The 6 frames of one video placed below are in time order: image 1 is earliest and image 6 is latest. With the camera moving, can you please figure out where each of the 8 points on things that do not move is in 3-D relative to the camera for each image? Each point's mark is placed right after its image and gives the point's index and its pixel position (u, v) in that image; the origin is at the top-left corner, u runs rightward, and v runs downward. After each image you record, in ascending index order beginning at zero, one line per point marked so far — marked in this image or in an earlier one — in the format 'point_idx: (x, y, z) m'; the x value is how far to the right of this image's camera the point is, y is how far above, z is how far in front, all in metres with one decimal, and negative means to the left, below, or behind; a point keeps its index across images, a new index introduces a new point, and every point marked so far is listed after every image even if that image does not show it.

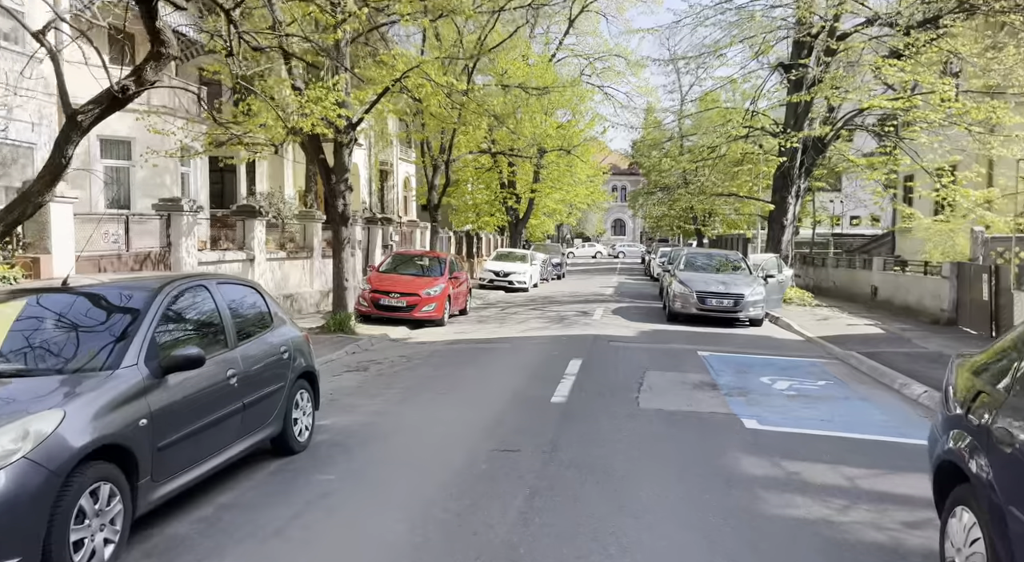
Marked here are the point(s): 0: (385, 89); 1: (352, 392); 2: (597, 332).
0: (-2.2, +3.5, +15.3) m
1: (-1.7, -1.2, +9.3) m
2: (+1.5, -0.9, +14.7) m
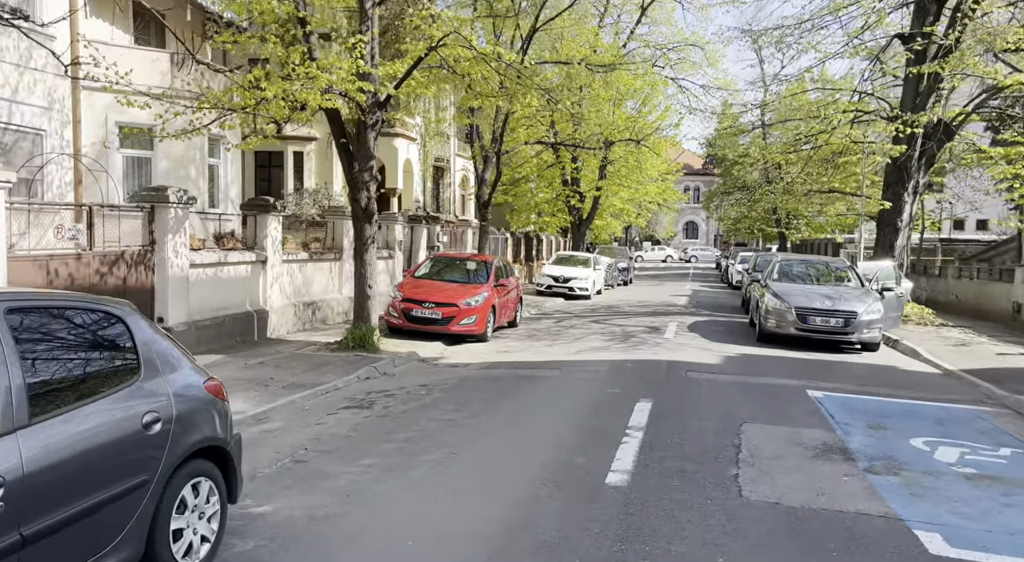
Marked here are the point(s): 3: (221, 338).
0: (-1.4, +3.3, +12.8) m
1: (-1.4, -1.3, +6.7) m
2: (+2.2, -1.1, +11.9) m
3: (-4.1, -0.8, +12.0) m
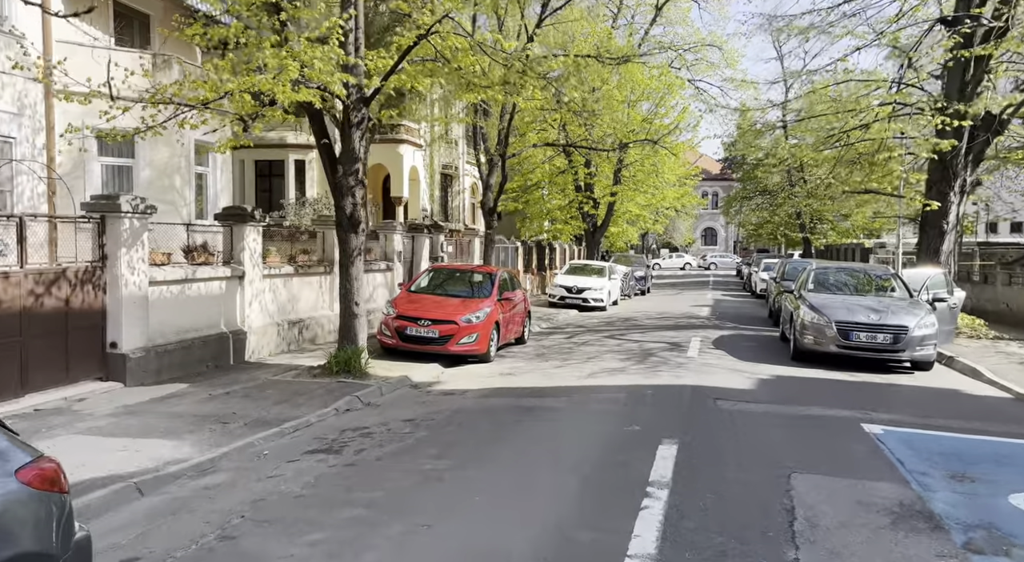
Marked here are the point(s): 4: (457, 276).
0: (-1.4, +3.1, +11.5) m
1: (-1.4, -1.4, +5.3) m
2: (+2.3, -1.2, +10.5) m
3: (-4.1, -1.1, +10.7) m
4: (-1.0, +0.1, +15.0) m
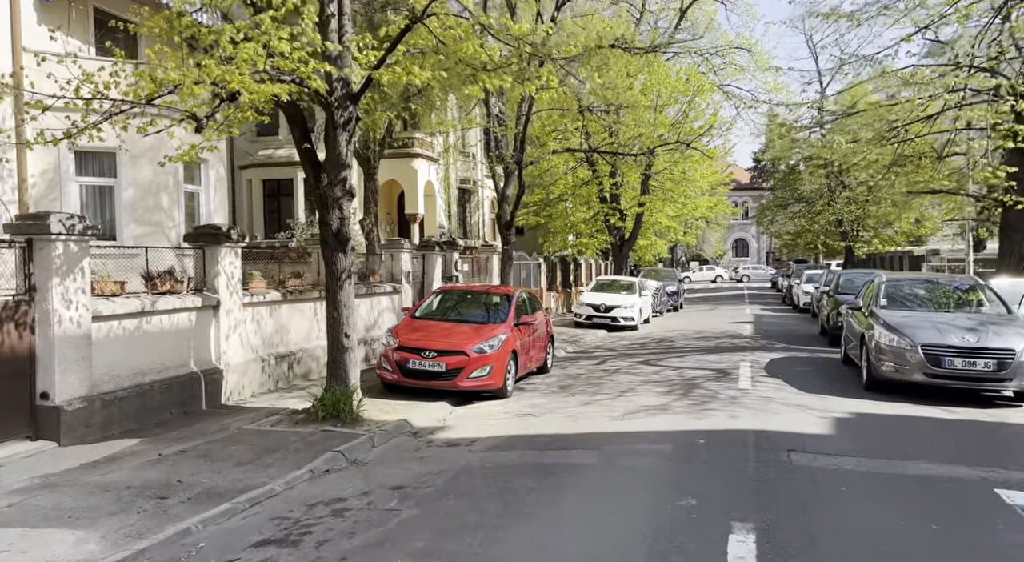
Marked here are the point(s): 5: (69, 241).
0: (-1.2, +2.8, +9.8) m
1: (-1.4, -1.6, +3.6) m
2: (+2.4, -1.4, +8.6) m
3: (-3.9, -1.4, +9.0) m
4: (-0.7, -0.3, +13.2) m
5: (-4.2, +0.4, +8.1) m
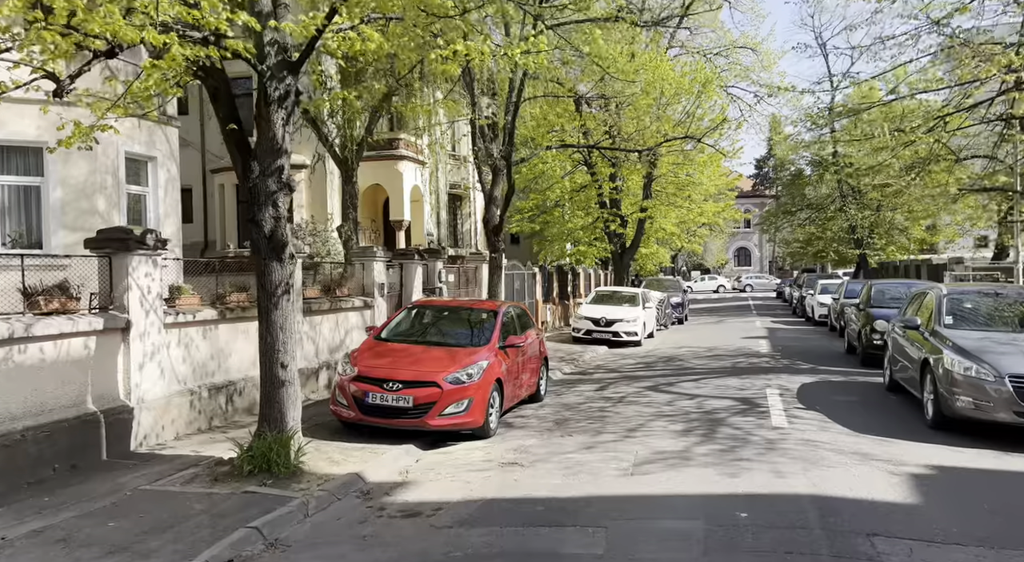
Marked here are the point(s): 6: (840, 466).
0: (-1.4, +2.7, +7.8) m
1: (-1.6, -1.7, +1.5) m
2: (+2.3, -1.5, +6.5) m
3: (-4.0, -1.6, +6.9) m
4: (-0.8, -0.5, +11.1) m
5: (-4.4, +0.2, +6.1) m
6: (+2.8, -1.5, +7.3) m
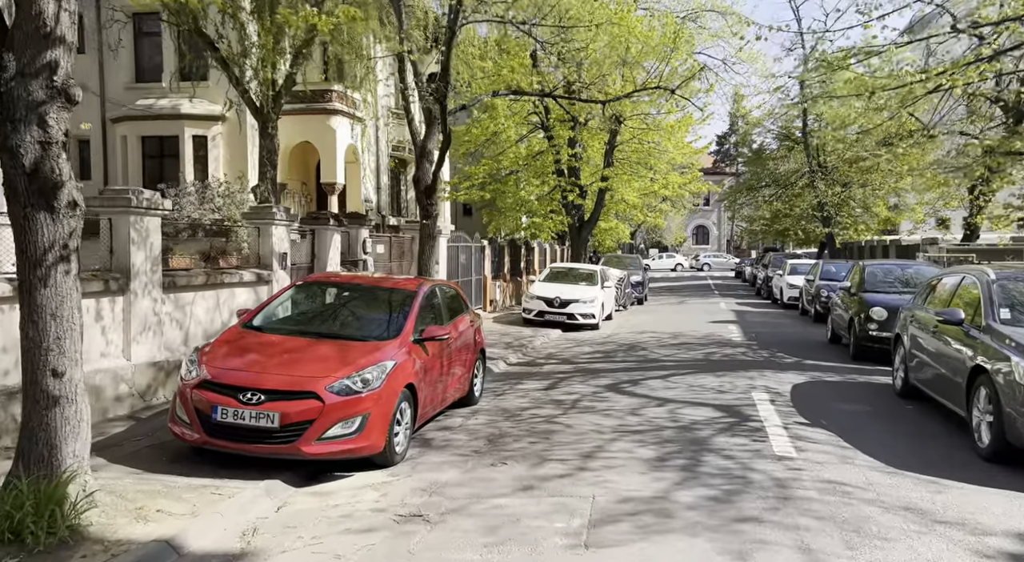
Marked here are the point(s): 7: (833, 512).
0: (-2.0, +2.9, +5.0) m
1: (-1.9, -1.7, -1.1) m
2: (+1.7, -1.4, +4.1) m
3: (-4.6, -1.3, +4.2) m
4: (-1.6, -0.1, +8.5) m
5: (-4.9, +0.5, +3.2) m
6: (+2.2, -1.4, +4.8) m
7: (+2.0, -1.4, +5.3) m
